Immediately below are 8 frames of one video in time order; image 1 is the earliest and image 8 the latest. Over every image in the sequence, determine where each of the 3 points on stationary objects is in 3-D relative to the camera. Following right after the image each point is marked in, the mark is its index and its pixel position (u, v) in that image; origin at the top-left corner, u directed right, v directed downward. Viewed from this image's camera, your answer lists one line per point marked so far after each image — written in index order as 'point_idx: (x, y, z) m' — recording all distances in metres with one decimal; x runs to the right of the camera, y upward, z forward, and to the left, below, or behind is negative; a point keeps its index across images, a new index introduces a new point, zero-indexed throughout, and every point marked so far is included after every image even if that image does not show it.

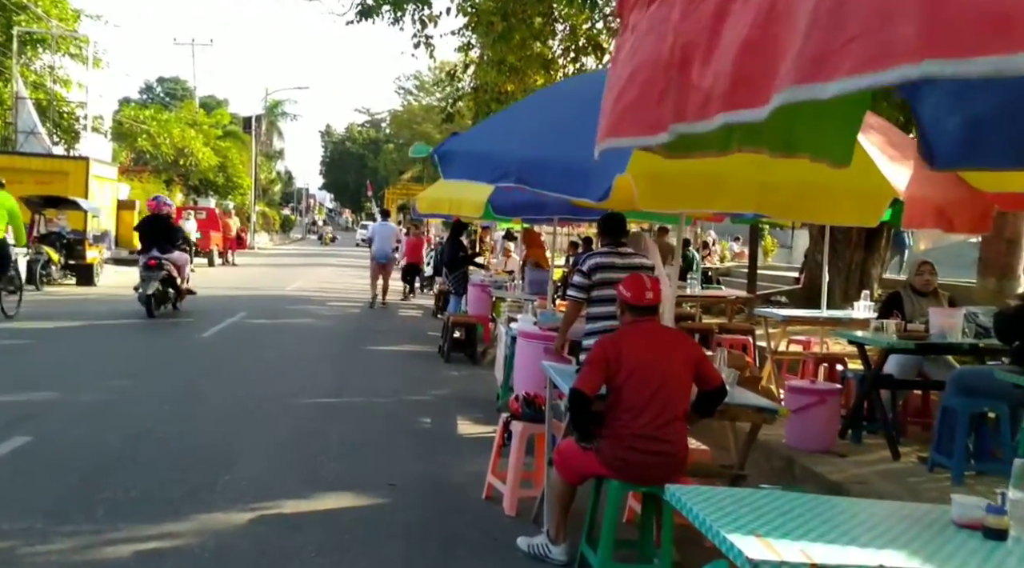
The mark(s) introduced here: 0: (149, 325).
0: (-5.6, -0.7, +15.8) m
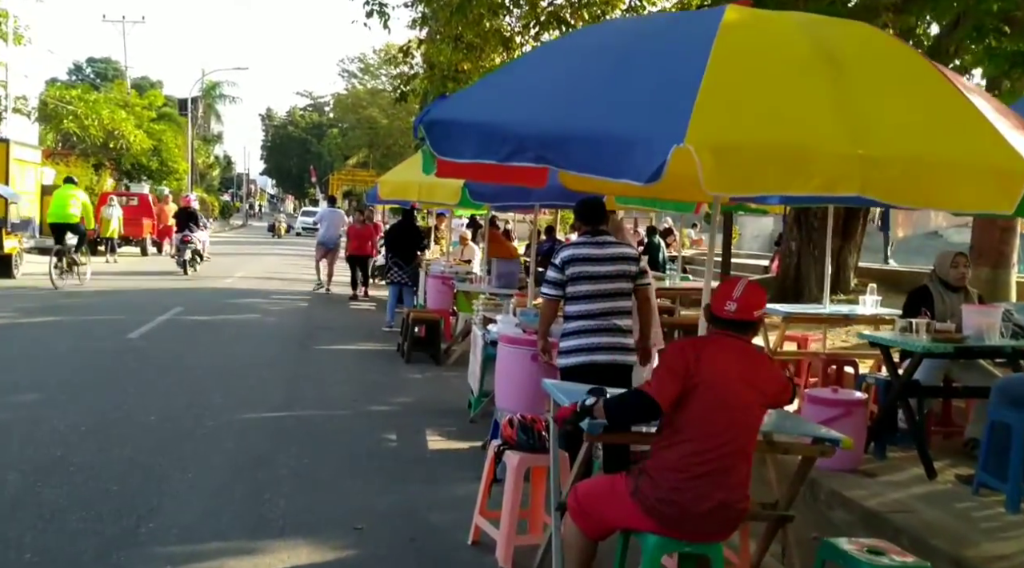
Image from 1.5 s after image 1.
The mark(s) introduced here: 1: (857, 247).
0: (-6.1, -0.6, +14.4) m
1: (+5.3, +0.6, +15.7) m
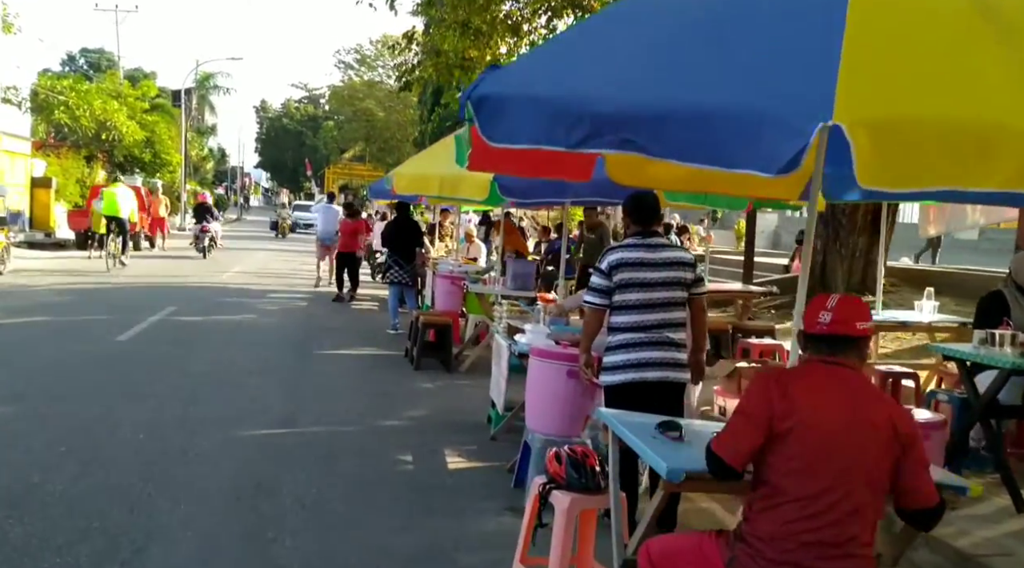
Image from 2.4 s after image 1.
0: (-6.0, -0.6, +13.5) m
1: (+5.5, +0.6, +15.0) m
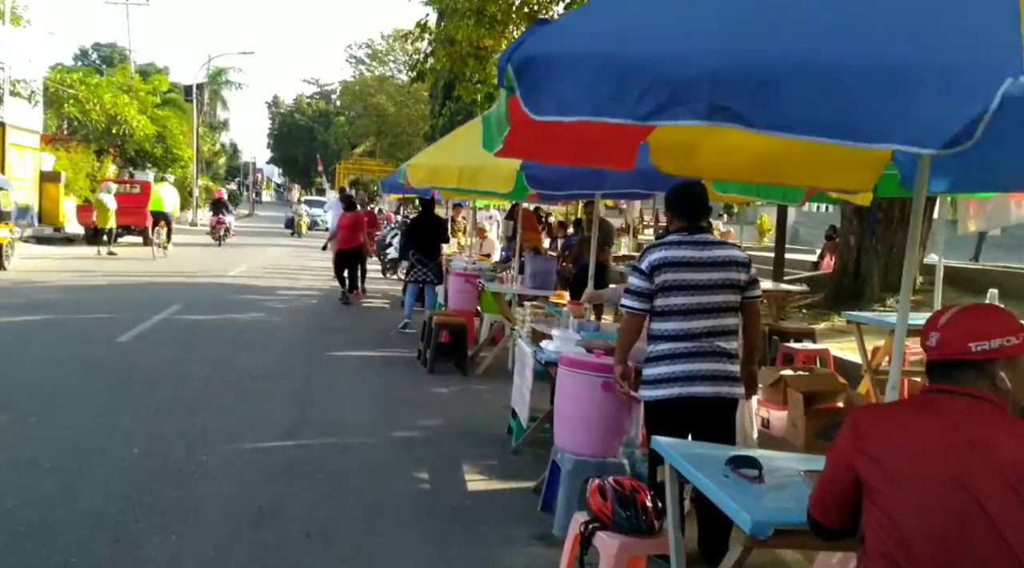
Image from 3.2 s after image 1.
0: (-5.7, -0.5, +12.9) m
1: (+5.7, +0.6, +14.3) m
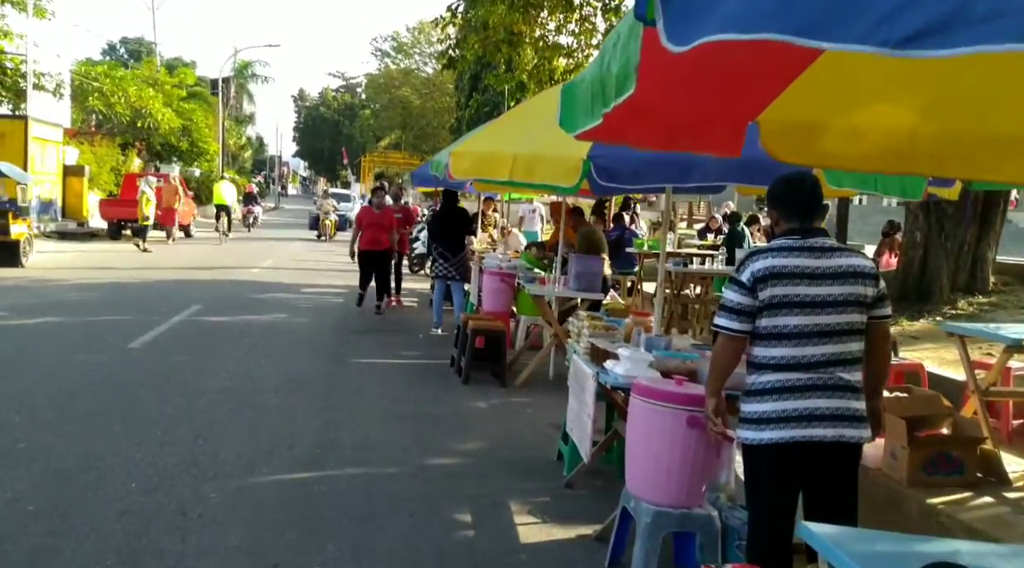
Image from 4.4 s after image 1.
0: (-5.3, -0.5, +12.1) m
1: (+6.2, +0.6, +13.1) m
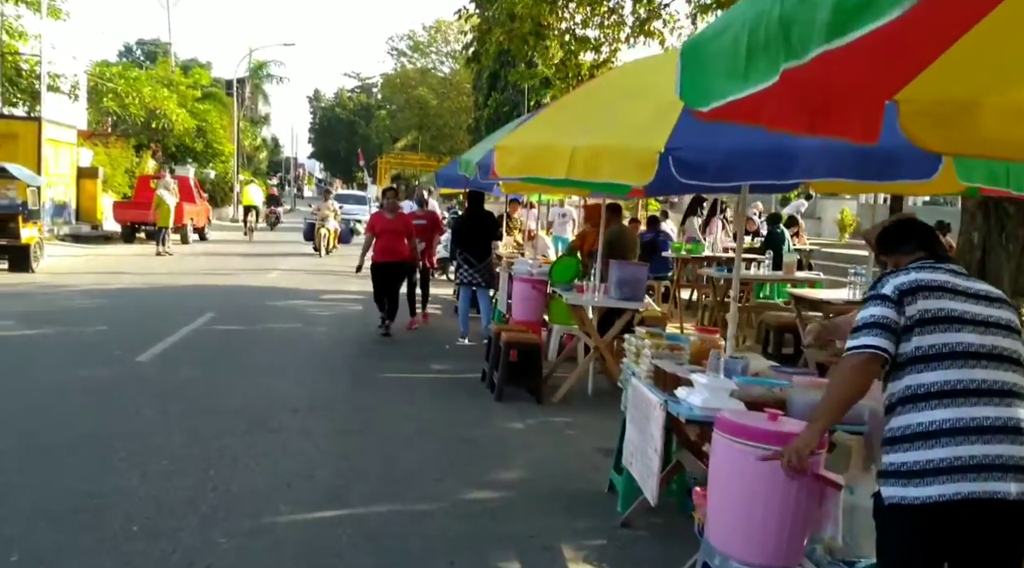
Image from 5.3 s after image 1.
0: (-4.9, -0.6, +11.4) m
1: (+6.6, +0.5, +12.3) m
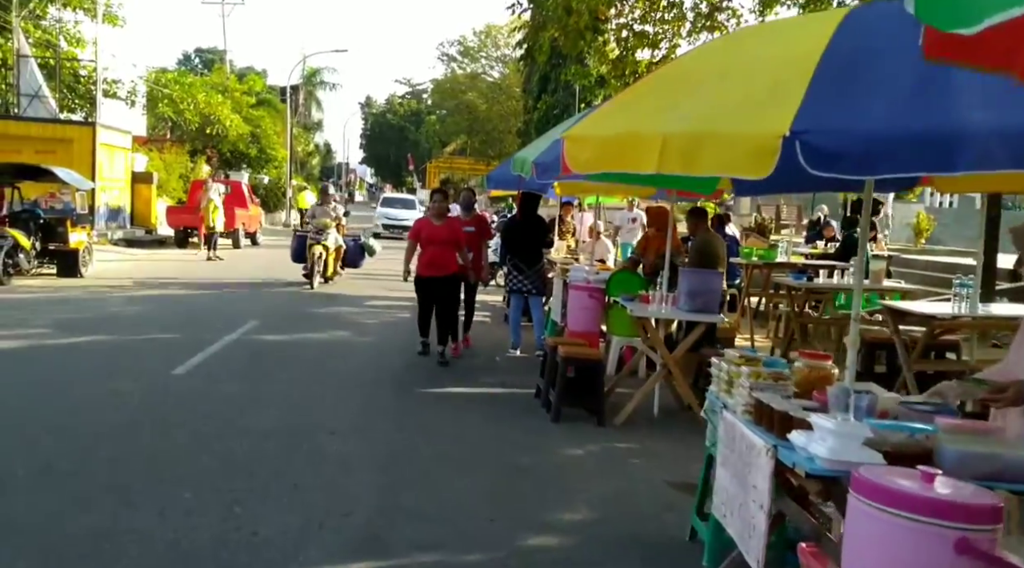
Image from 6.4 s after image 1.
0: (-4.3, -0.7, +10.8) m
1: (+7.3, +0.4, +11.1) m
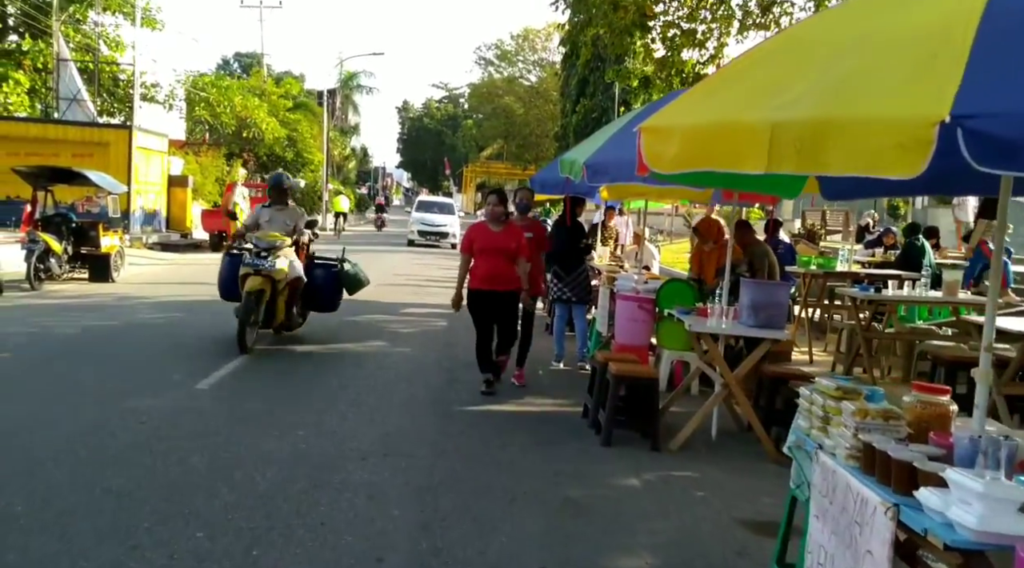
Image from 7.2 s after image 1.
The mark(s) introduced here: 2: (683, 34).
0: (-3.8, -0.8, +10.3) m
1: (+7.7, +0.3, +10.2) m
2: (+2.3, +3.4, +13.6) m
